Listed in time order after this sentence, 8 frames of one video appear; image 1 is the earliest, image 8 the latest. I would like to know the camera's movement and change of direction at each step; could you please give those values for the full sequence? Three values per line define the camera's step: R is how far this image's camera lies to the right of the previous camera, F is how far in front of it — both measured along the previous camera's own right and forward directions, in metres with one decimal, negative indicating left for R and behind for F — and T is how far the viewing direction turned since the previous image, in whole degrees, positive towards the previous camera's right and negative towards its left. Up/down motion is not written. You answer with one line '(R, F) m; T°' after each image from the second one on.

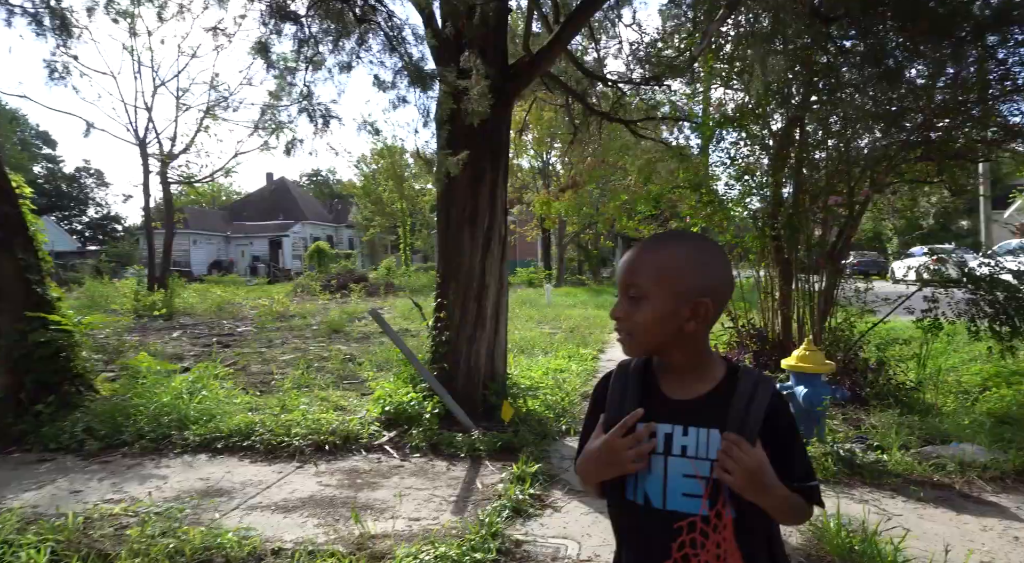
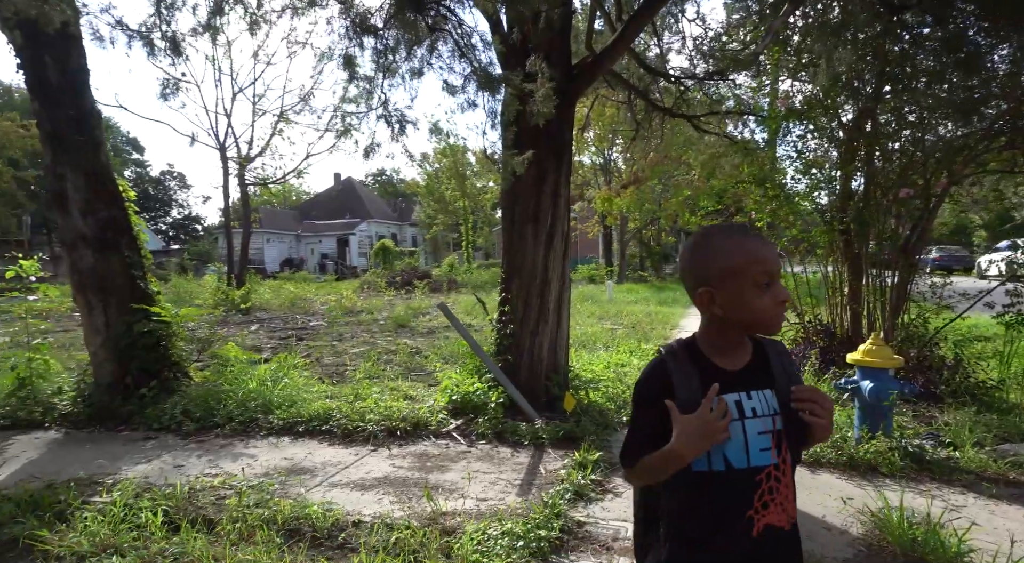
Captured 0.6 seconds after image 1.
(0.0, -0.2) m; -5°
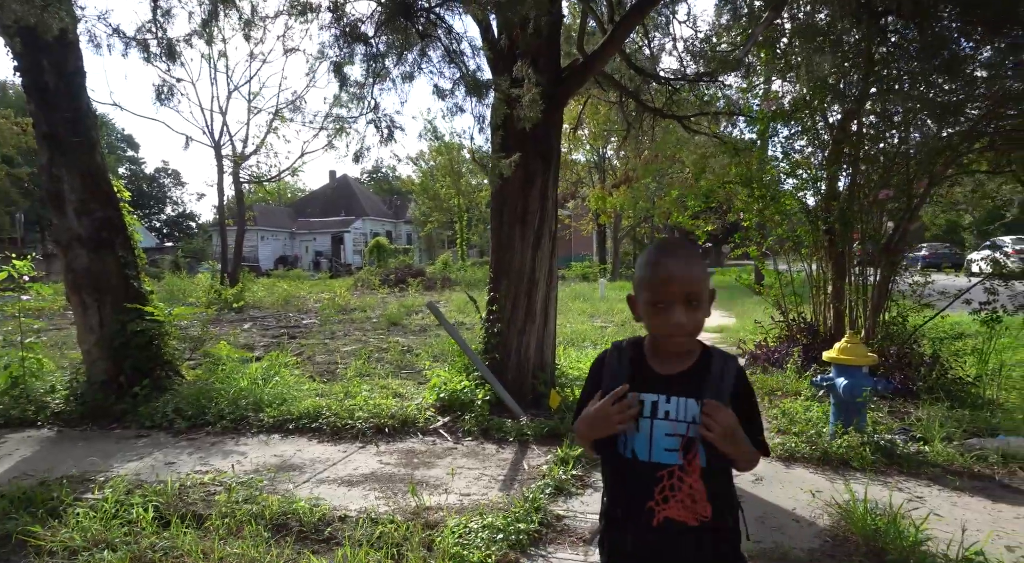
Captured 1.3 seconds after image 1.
(+0.1, -0.1) m; 0°
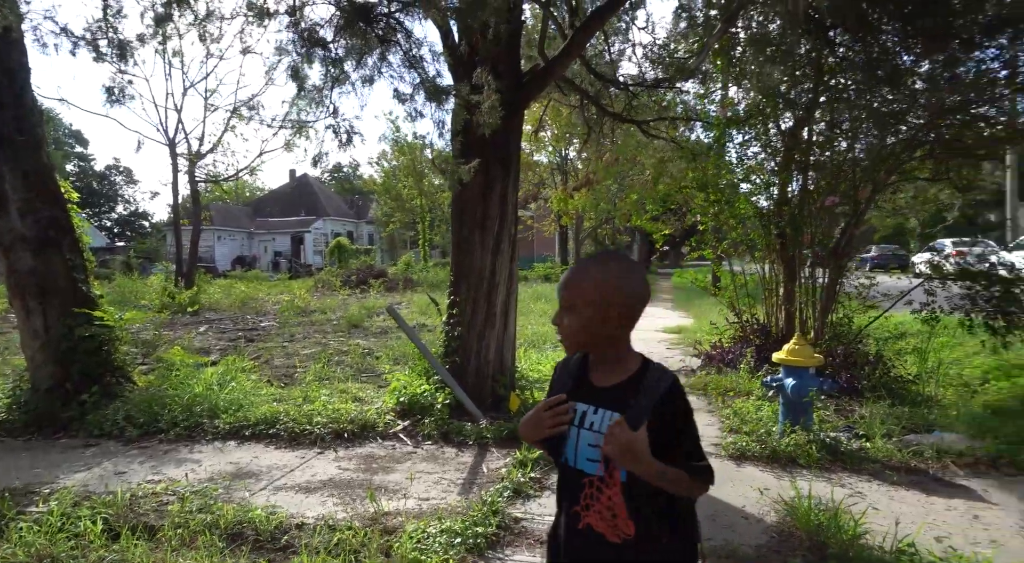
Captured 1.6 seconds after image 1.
(0.0, 0.0) m; +3°
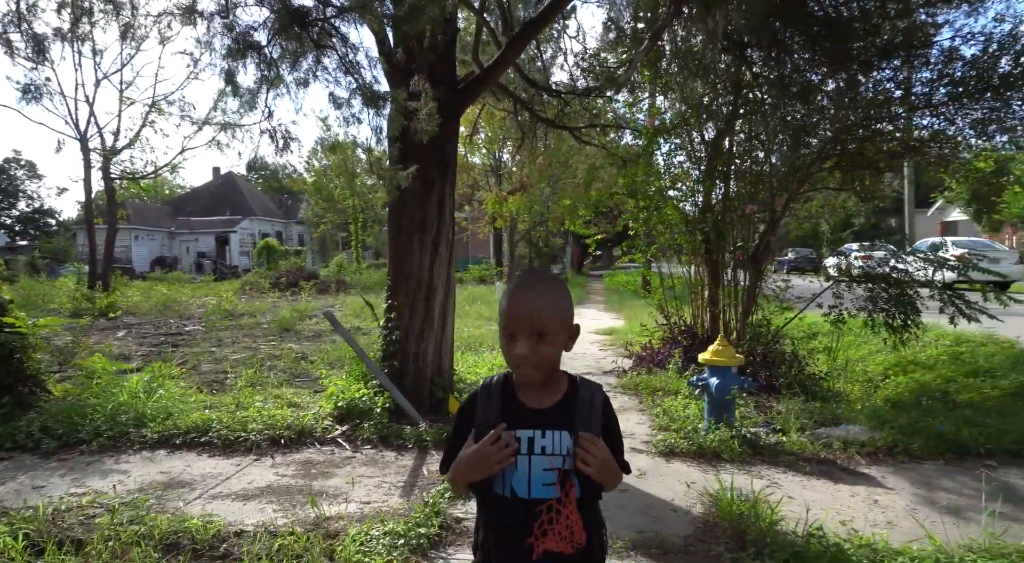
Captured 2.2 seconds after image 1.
(0.0, -0.1) m; +6°
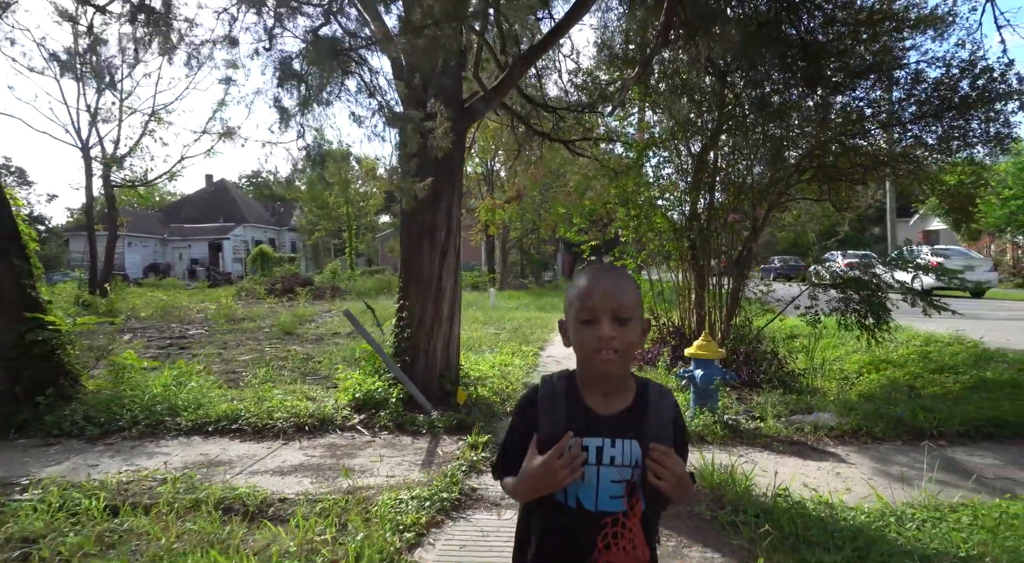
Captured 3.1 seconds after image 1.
(-0.1, -0.5) m; +1°
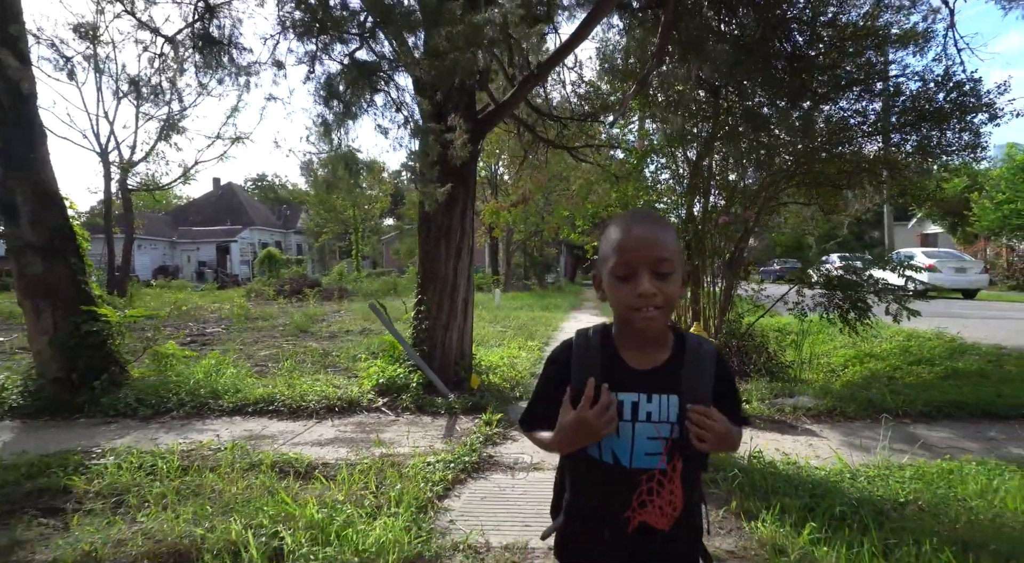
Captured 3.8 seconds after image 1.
(-0.1, -0.6) m; 0°
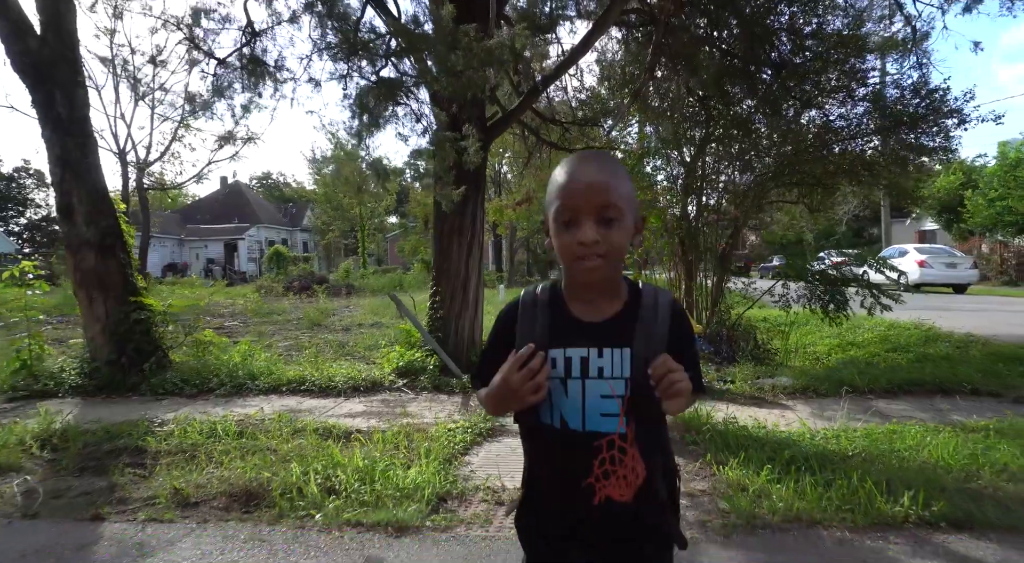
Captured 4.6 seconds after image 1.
(-0.1, -0.6) m; 0°
